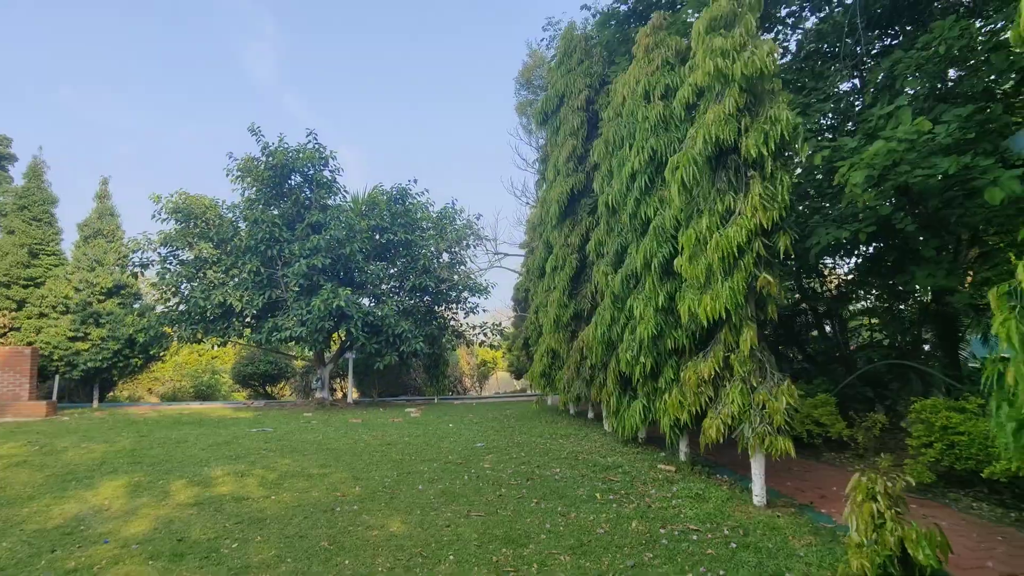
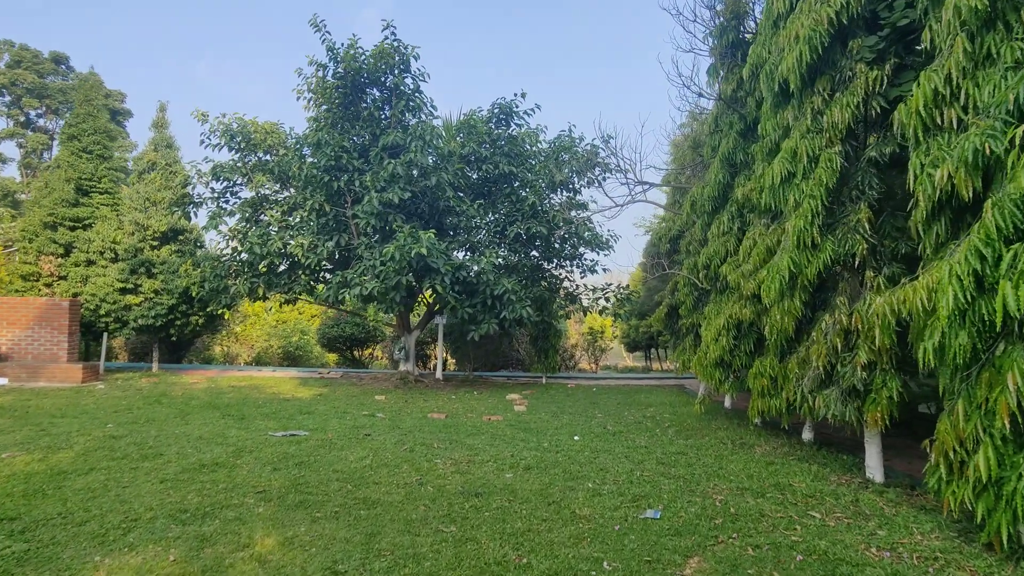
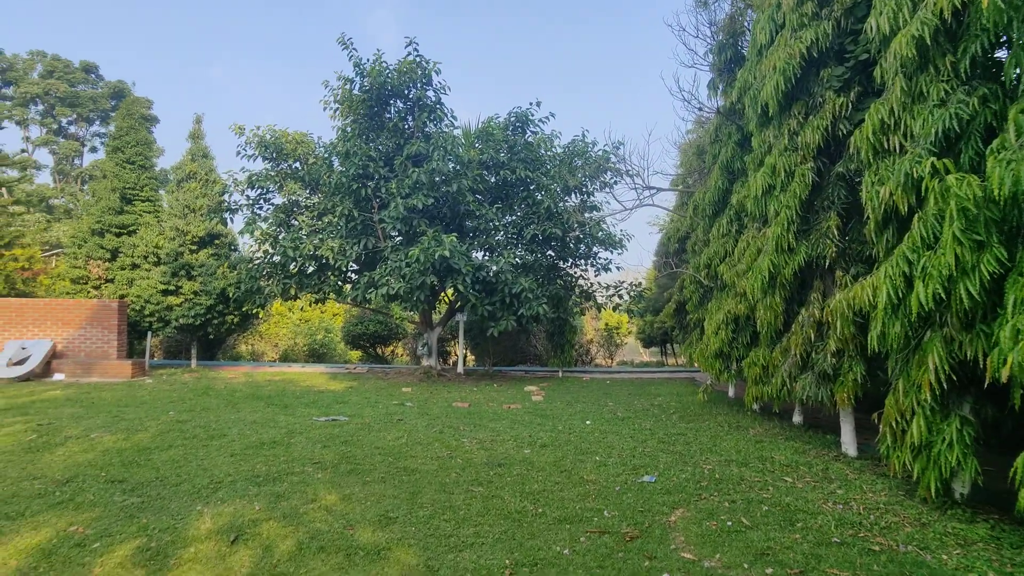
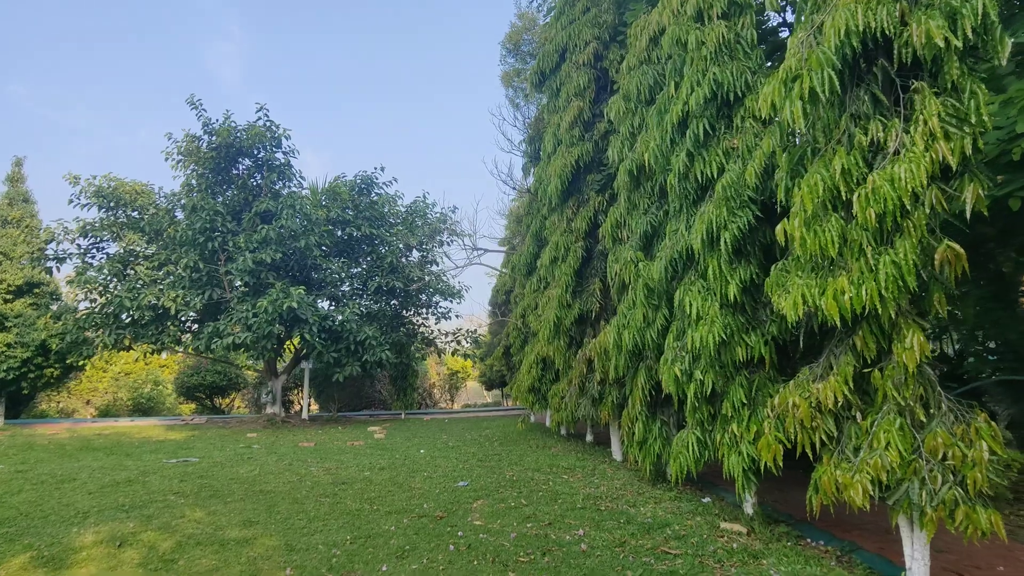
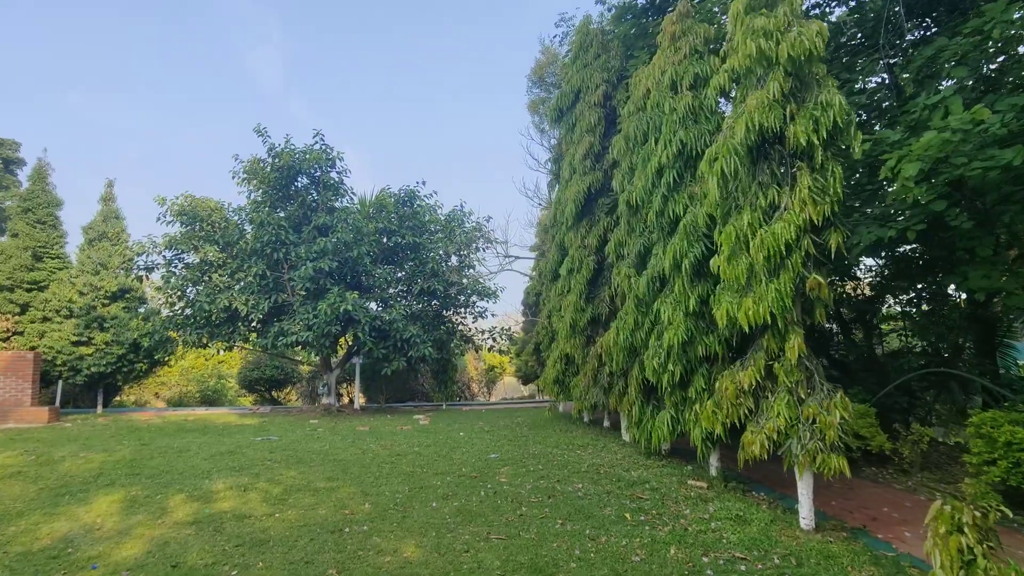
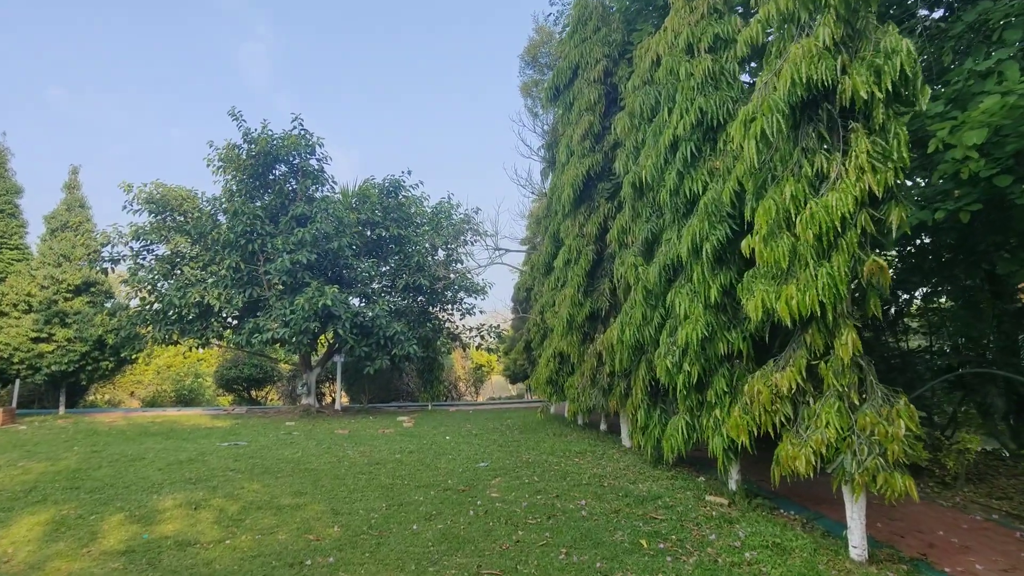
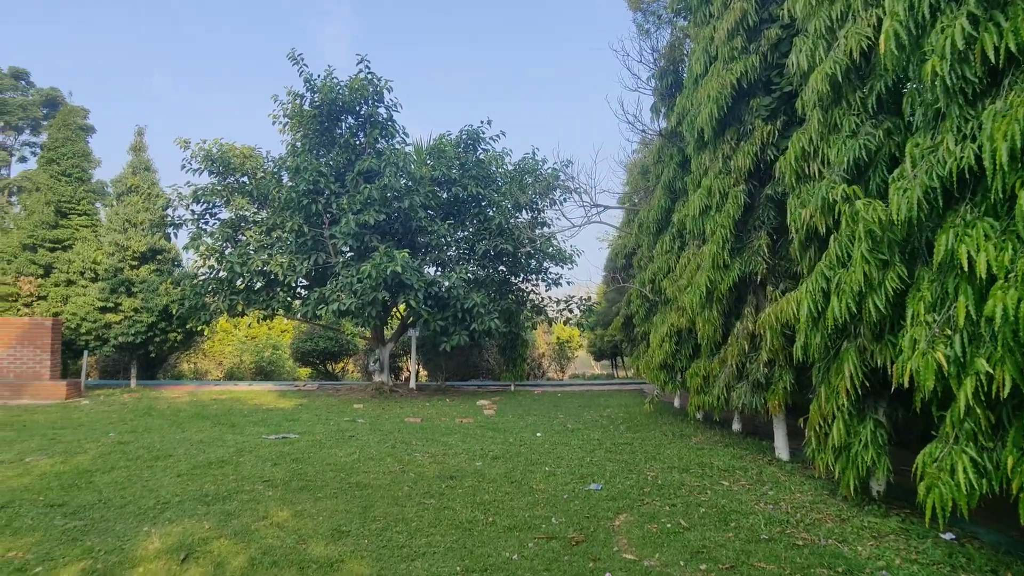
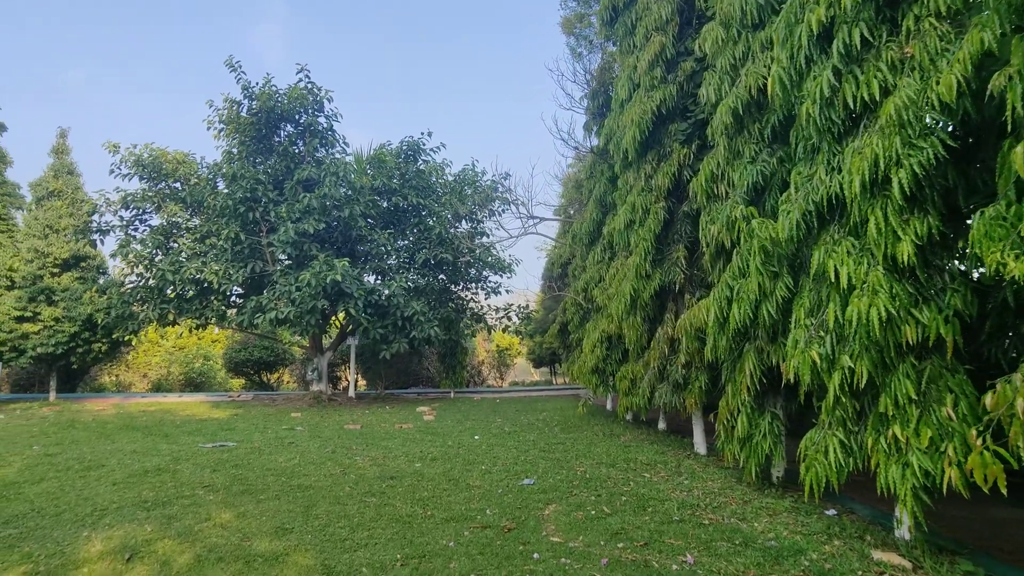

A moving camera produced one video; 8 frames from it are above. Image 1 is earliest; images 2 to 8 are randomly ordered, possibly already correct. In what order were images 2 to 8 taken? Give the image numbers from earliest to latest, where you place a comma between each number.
5, 6, 4, 8, 7, 3, 2
